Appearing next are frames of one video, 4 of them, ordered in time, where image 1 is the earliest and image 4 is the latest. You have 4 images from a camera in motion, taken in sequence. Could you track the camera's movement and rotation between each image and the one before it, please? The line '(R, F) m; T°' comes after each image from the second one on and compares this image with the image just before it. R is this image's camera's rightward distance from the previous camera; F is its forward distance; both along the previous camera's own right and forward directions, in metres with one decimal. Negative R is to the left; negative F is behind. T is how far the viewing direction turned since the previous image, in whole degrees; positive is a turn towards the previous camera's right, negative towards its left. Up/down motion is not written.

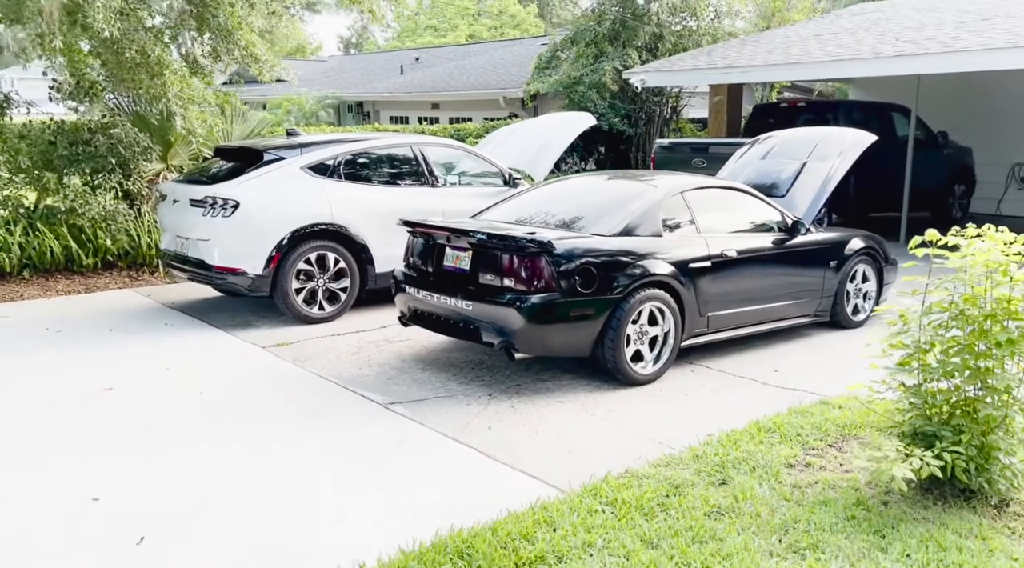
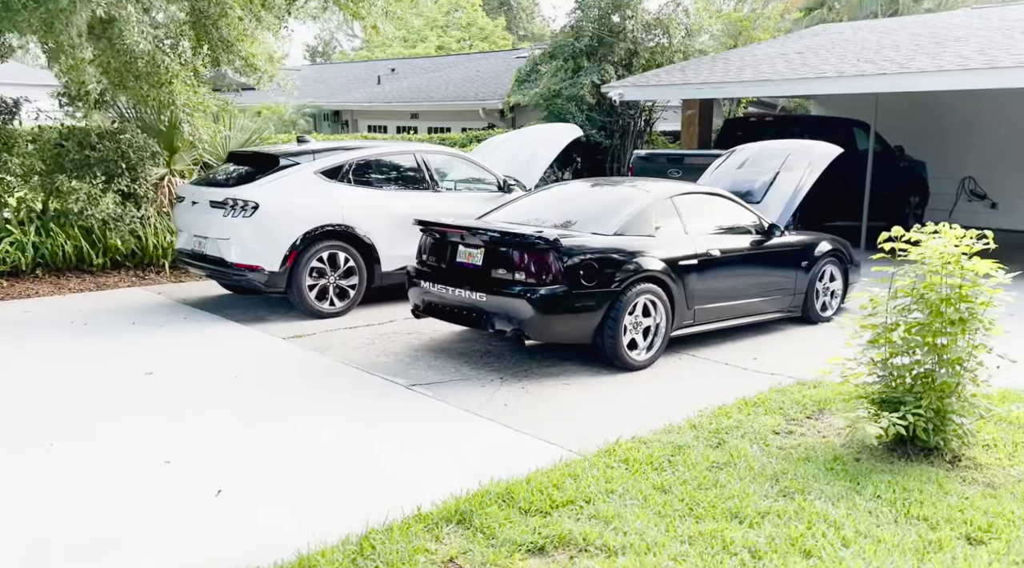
(-0.3, -0.5) m; +3°
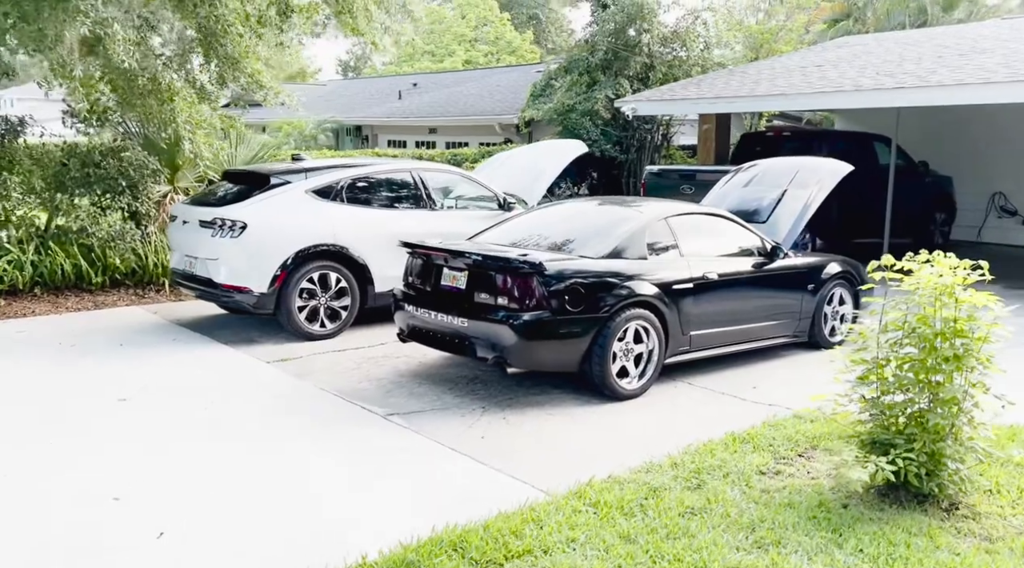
(+0.3, +0.2) m; -2°
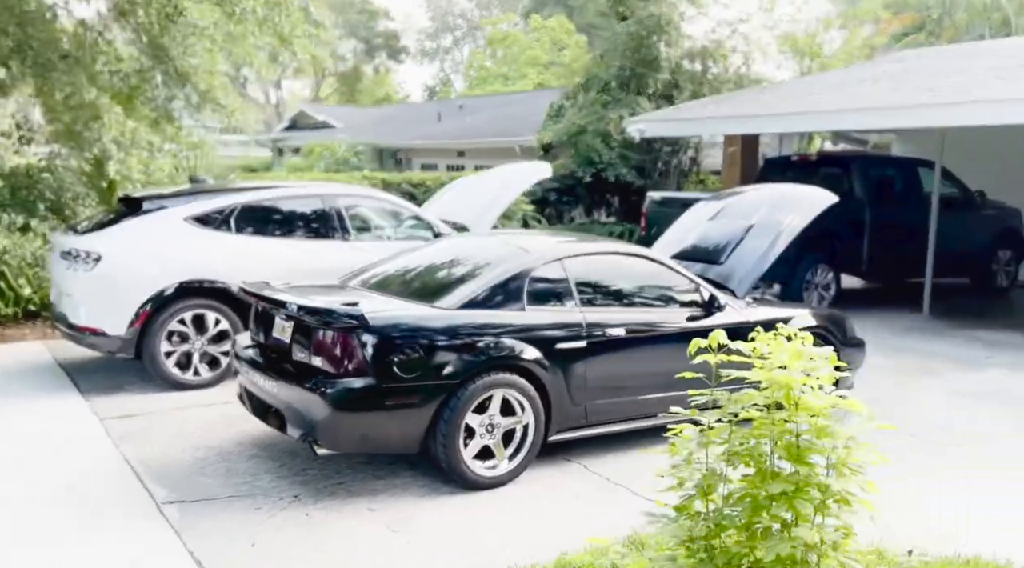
(+1.4, +1.2) m; -6°
